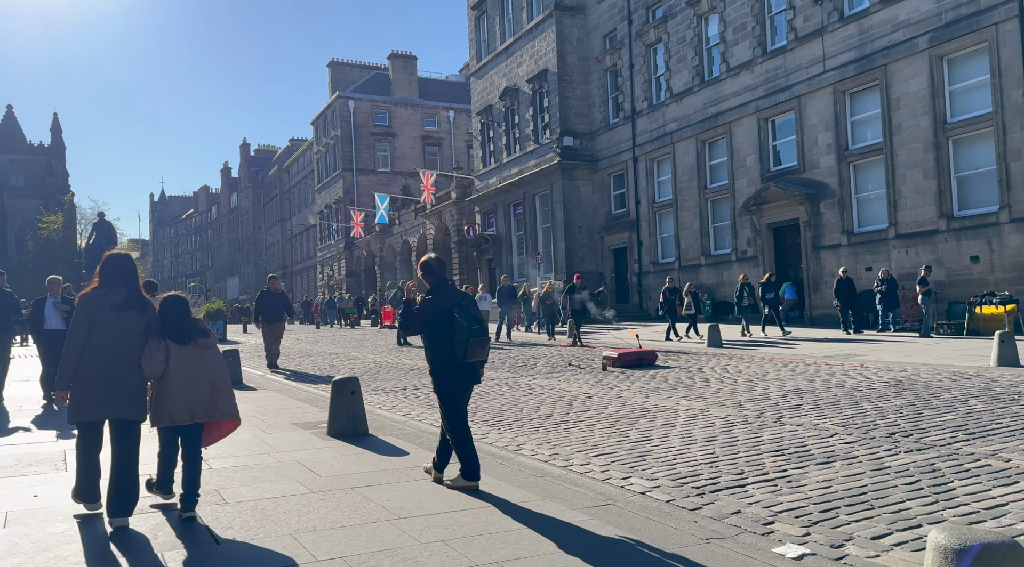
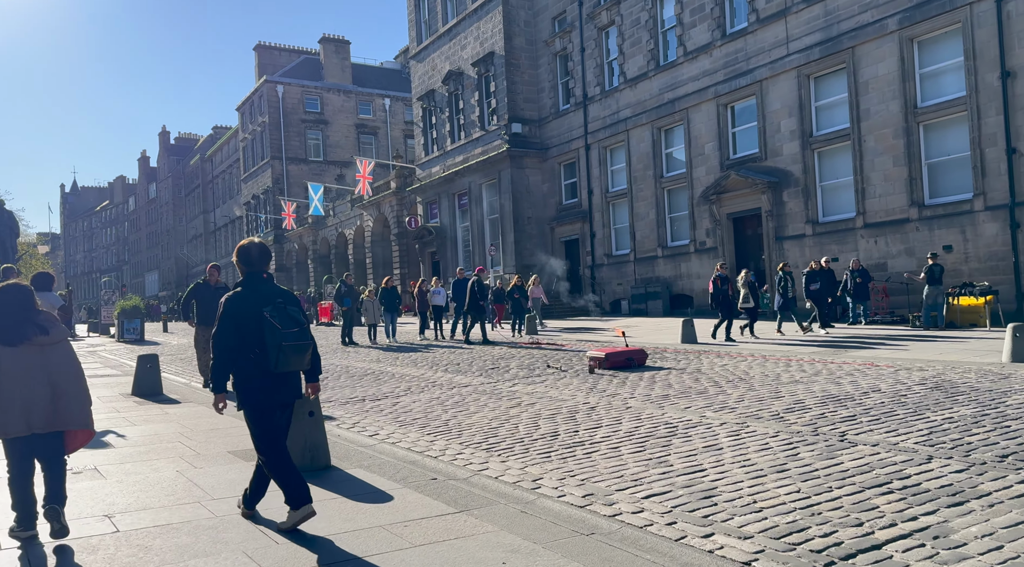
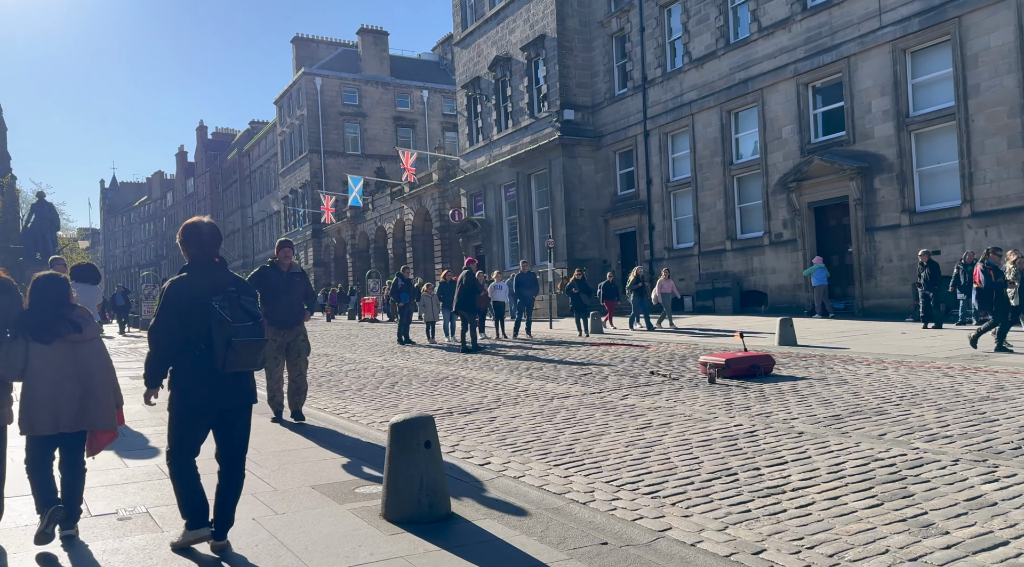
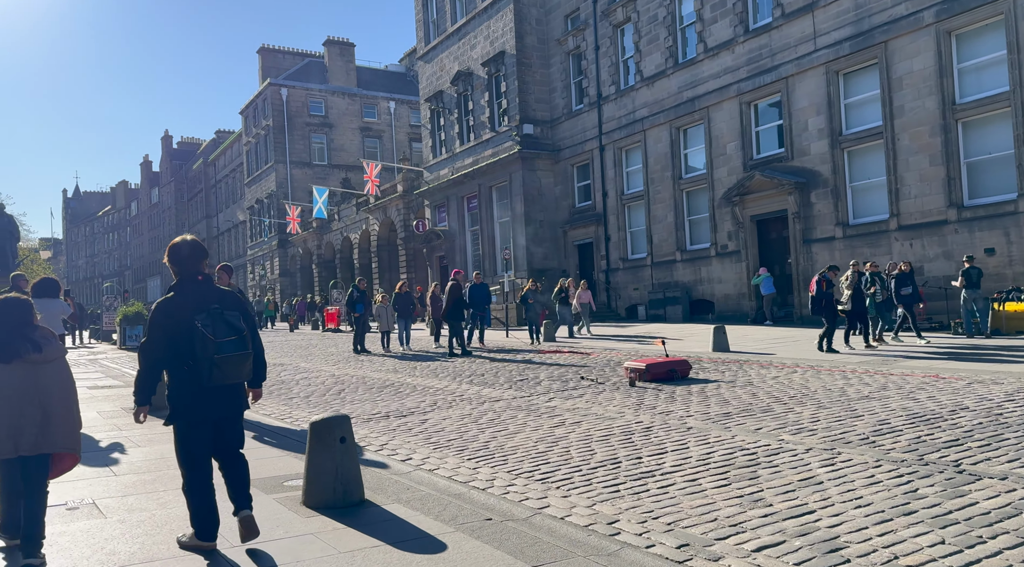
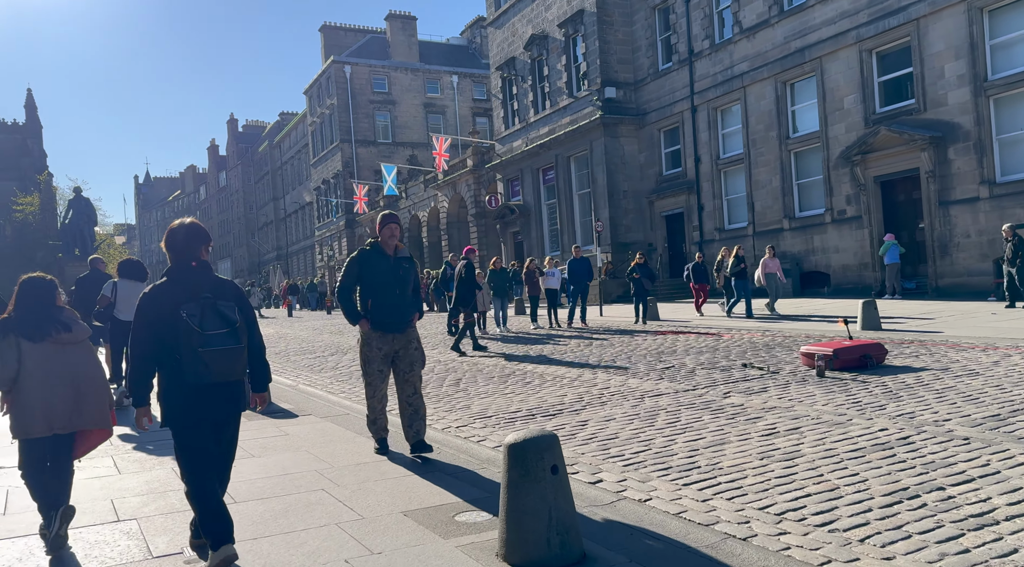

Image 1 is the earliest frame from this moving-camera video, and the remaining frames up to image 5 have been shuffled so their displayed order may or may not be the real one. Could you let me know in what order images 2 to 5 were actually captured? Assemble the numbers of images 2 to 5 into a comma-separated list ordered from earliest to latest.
2, 4, 3, 5
